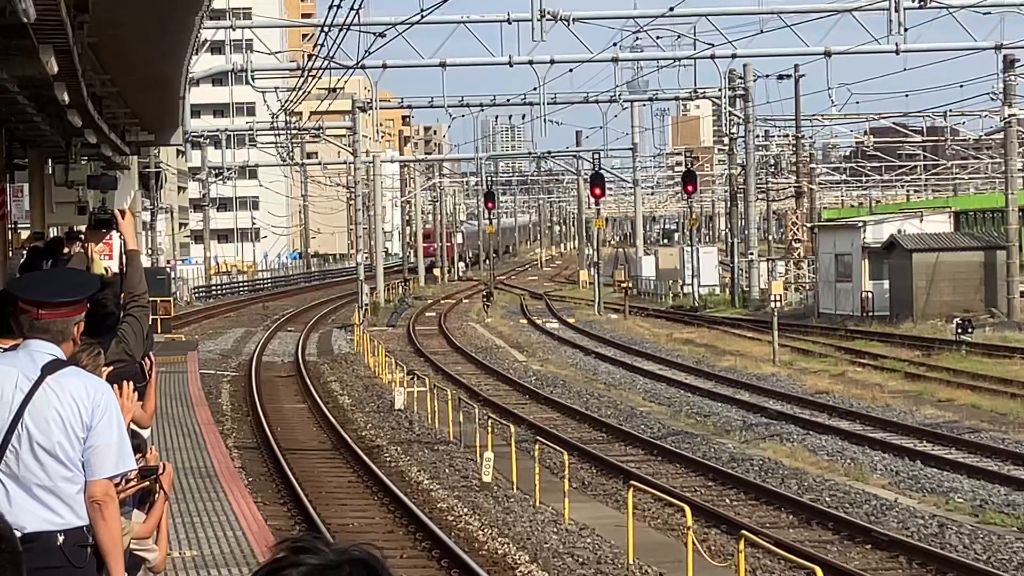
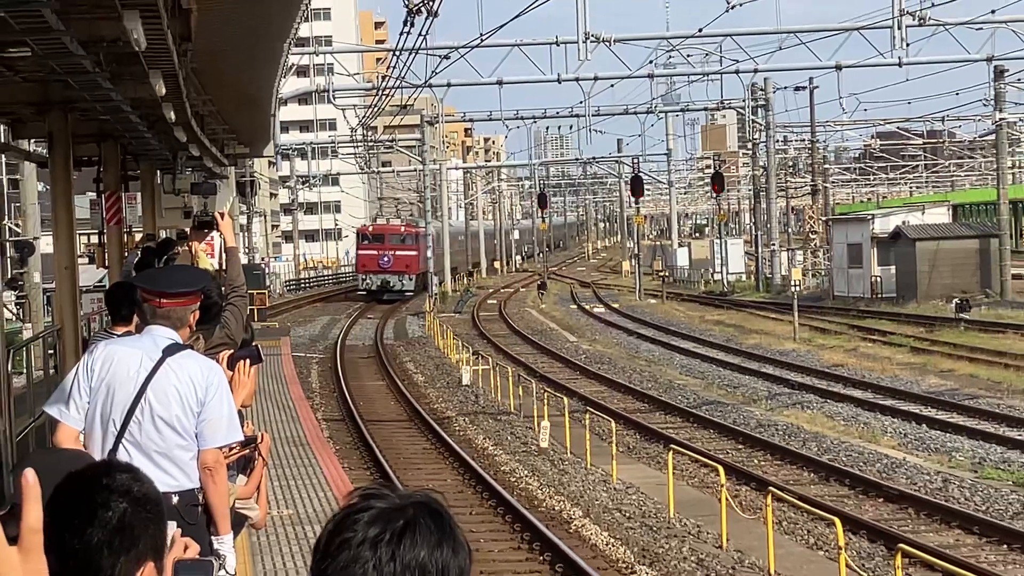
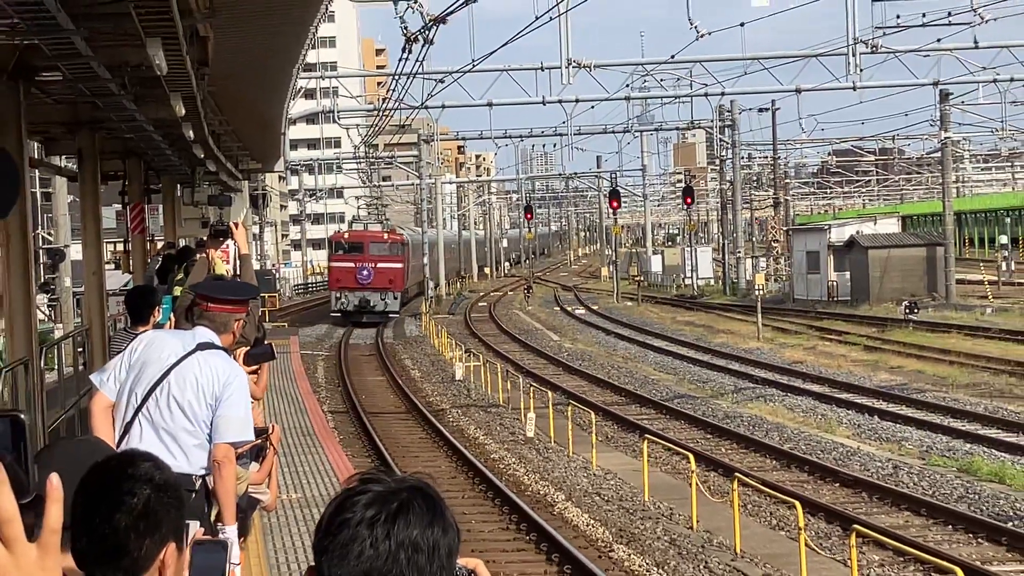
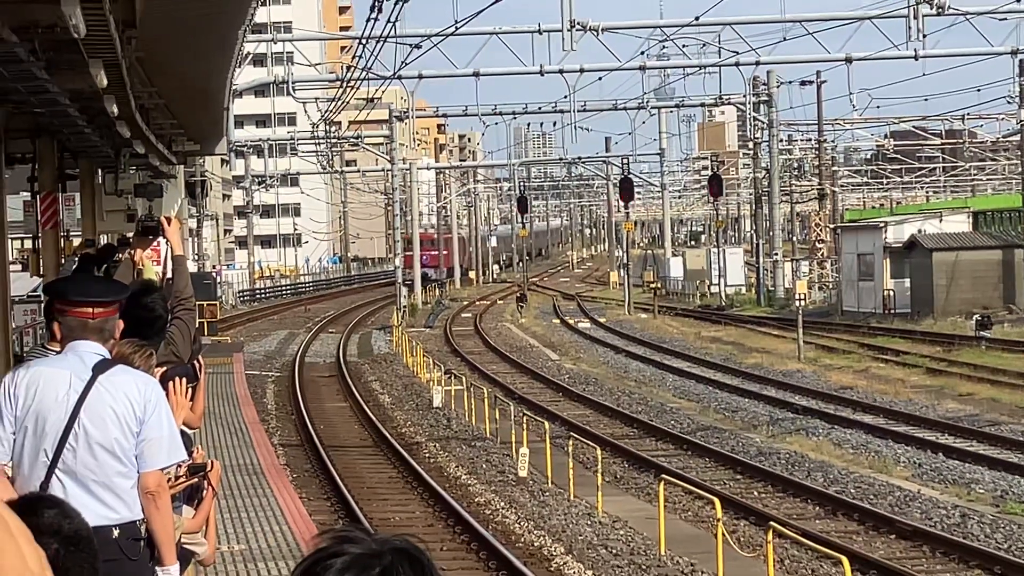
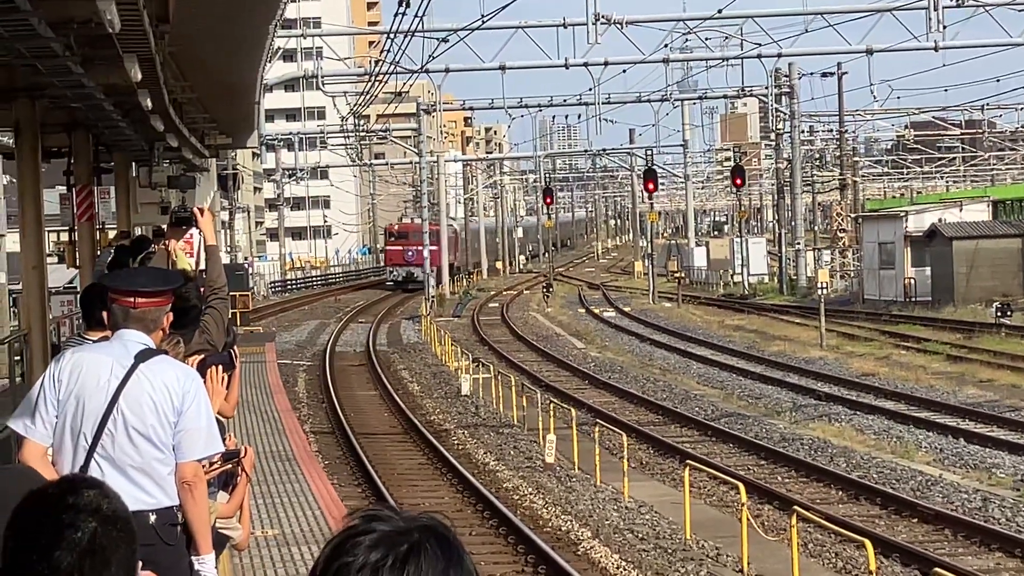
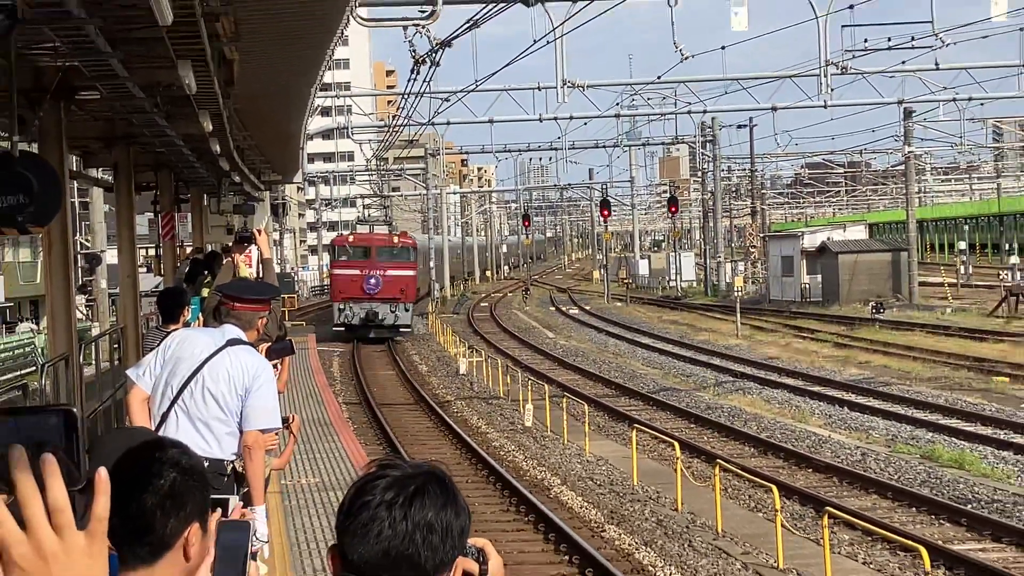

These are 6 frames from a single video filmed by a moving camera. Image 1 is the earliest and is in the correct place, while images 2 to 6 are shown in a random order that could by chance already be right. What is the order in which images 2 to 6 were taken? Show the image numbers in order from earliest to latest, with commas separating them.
4, 5, 2, 3, 6
